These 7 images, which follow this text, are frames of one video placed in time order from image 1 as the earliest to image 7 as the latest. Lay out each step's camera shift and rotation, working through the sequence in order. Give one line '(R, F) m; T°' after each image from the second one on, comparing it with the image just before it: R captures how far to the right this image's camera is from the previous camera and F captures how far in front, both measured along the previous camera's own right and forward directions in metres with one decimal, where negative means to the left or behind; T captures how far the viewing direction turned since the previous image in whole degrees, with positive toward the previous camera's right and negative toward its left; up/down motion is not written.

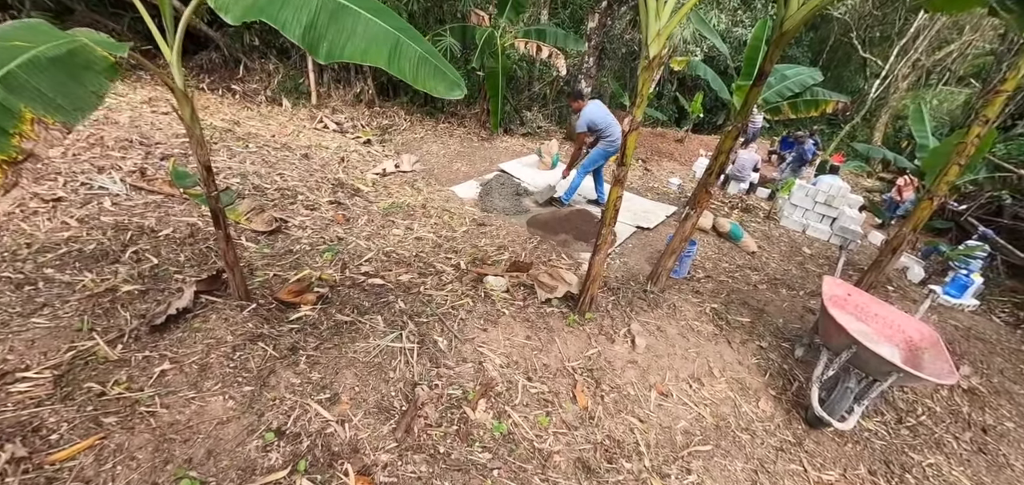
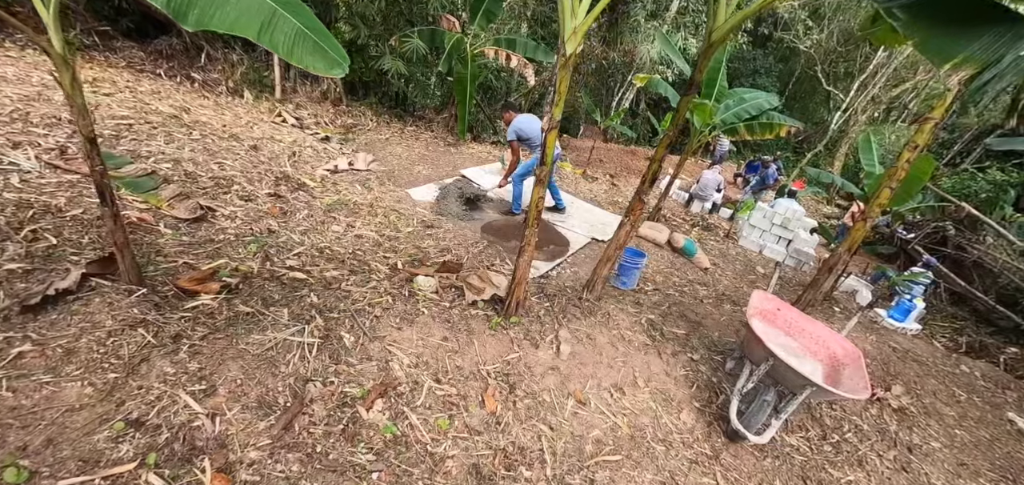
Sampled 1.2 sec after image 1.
(+0.4, 0.0) m; +2°
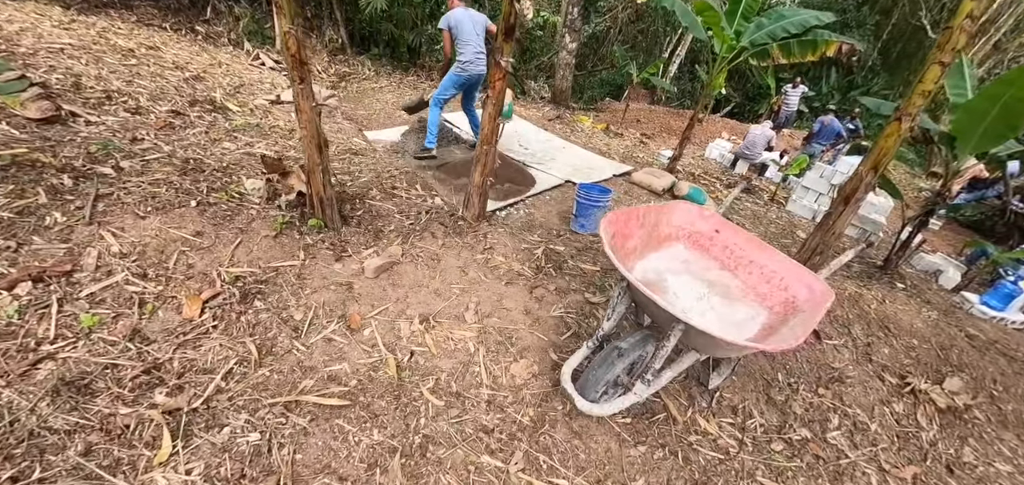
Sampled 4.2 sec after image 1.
(+1.4, +0.8) m; -11°
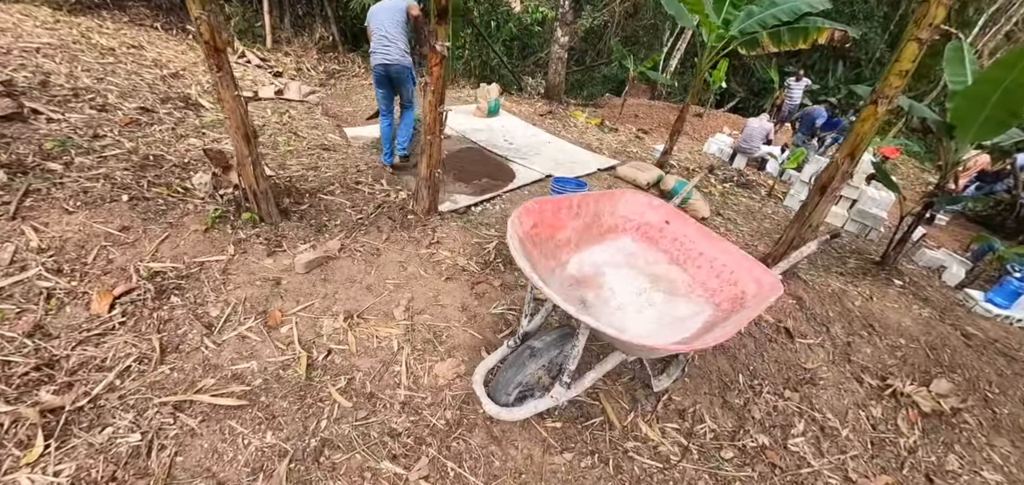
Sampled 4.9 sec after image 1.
(+0.3, +0.1) m; -2°
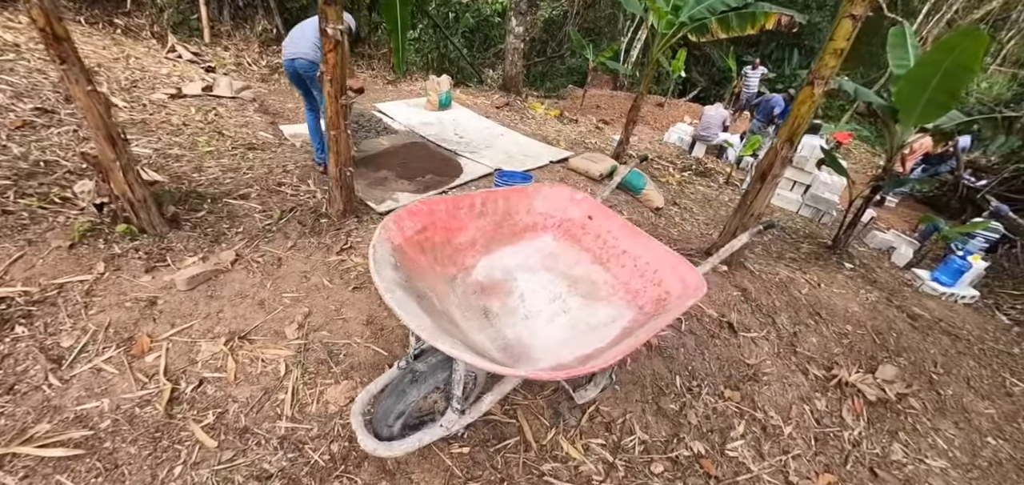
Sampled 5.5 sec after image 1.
(+0.3, +0.2) m; +2°
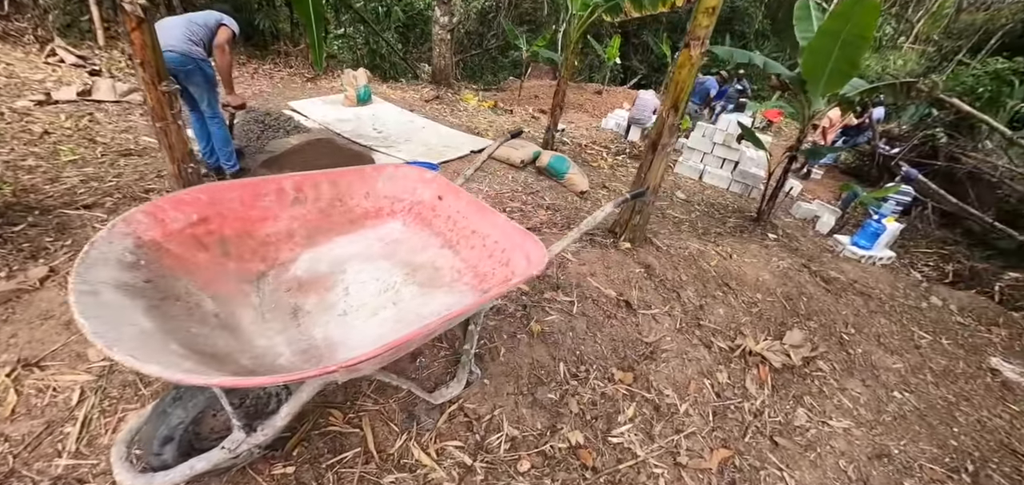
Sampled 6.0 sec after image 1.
(+0.5, +0.1) m; +4°
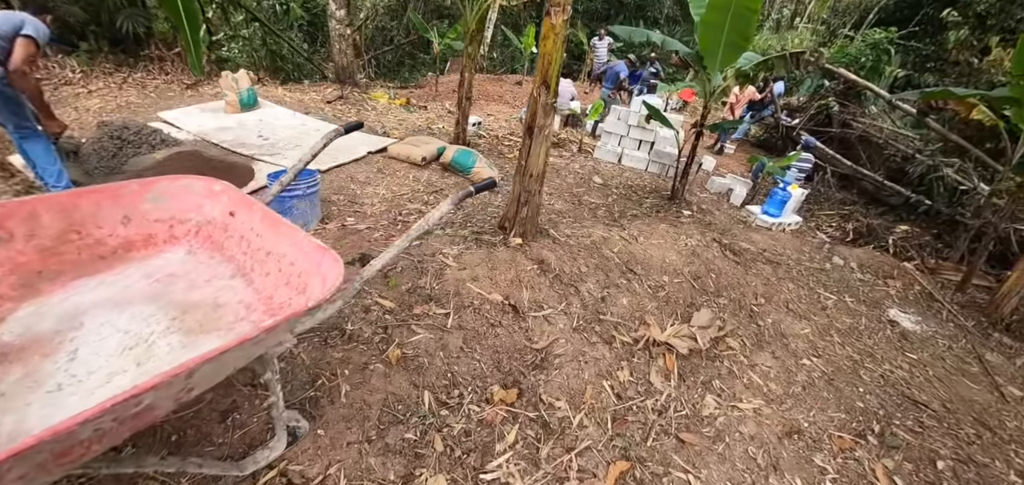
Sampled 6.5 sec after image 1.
(+0.4, +0.2) m; +6°
